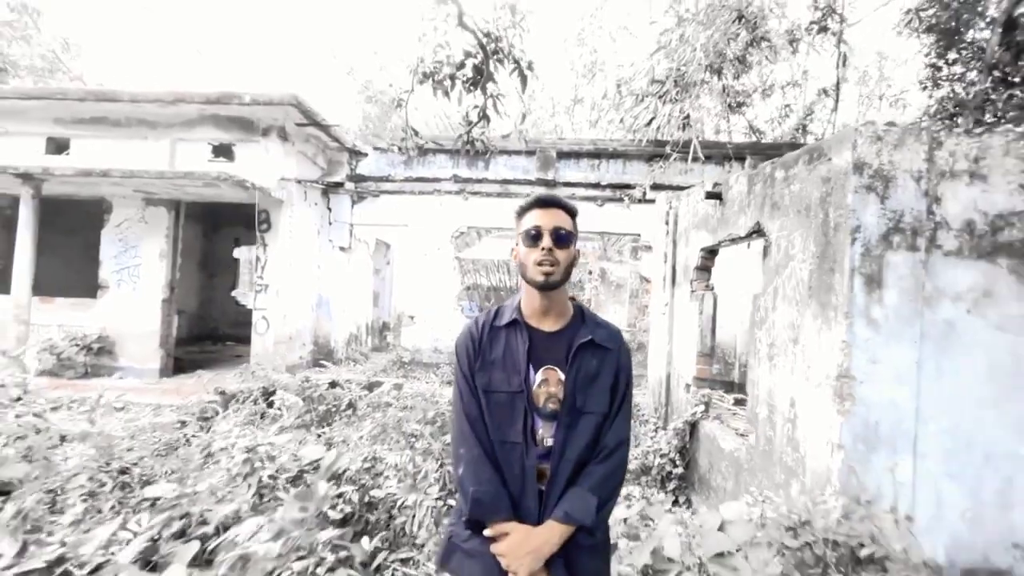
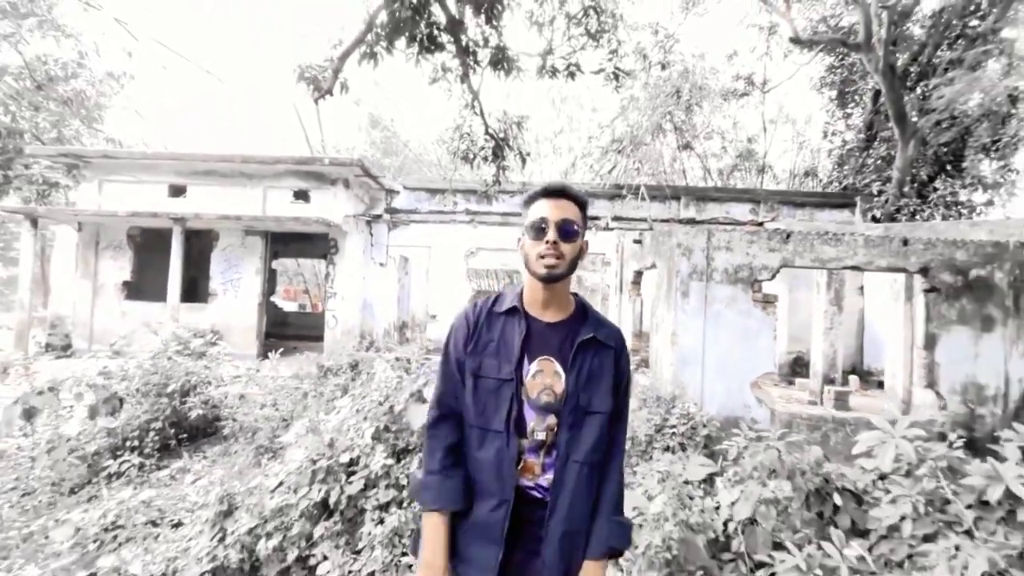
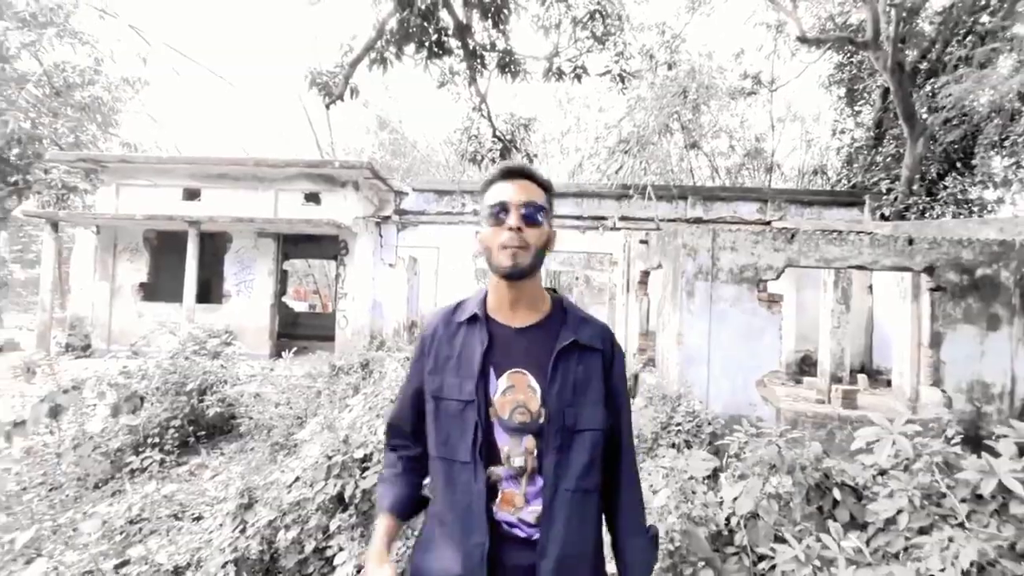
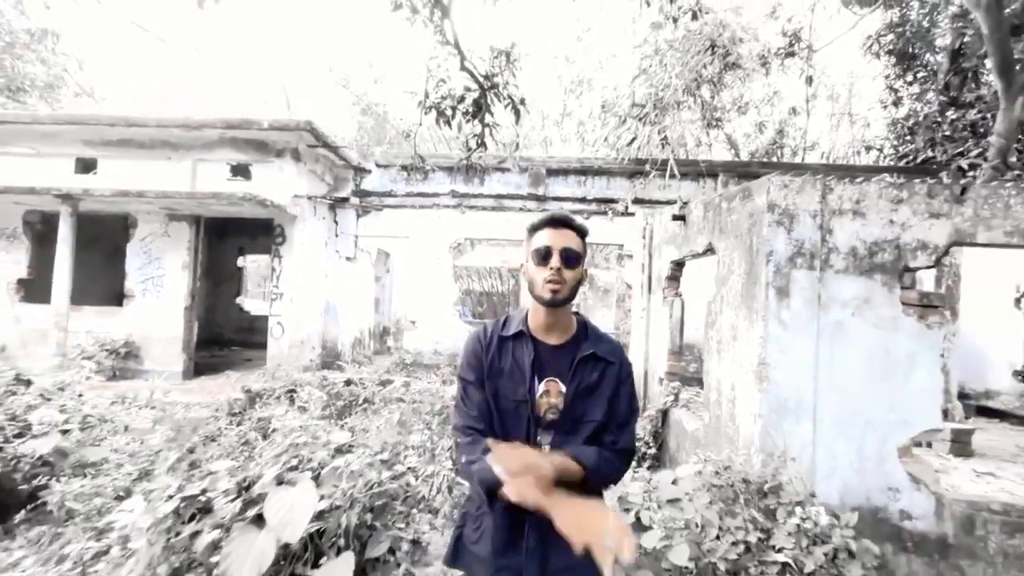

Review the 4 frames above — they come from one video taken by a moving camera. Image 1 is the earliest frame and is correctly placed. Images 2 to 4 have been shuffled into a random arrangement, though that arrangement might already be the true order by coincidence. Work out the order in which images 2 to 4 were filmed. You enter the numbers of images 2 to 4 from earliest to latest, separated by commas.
4, 2, 3
